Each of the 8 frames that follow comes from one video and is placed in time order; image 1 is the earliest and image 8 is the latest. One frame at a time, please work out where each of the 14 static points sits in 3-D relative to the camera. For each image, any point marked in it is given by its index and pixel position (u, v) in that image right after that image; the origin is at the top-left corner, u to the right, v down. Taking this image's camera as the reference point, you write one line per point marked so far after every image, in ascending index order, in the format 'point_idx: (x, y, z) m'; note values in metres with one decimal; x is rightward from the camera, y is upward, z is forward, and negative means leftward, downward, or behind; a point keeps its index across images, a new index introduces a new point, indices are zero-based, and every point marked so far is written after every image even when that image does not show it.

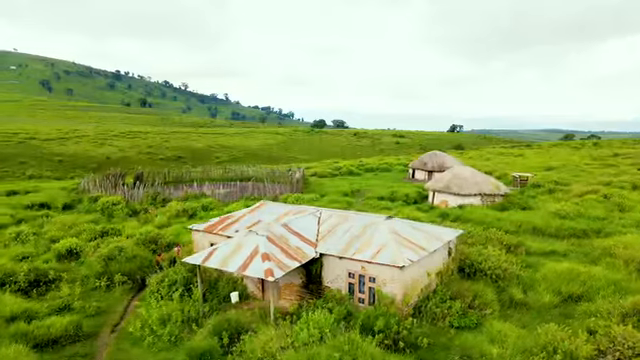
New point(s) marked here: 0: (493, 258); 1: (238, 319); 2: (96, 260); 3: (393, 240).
0: (+7.1, -3.2, +19.1) m
1: (-2.4, -4.1, +13.7) m
2: (-9.4, -3.4, +19.3) m
3: (+2.4, -2.0, +15.1) m
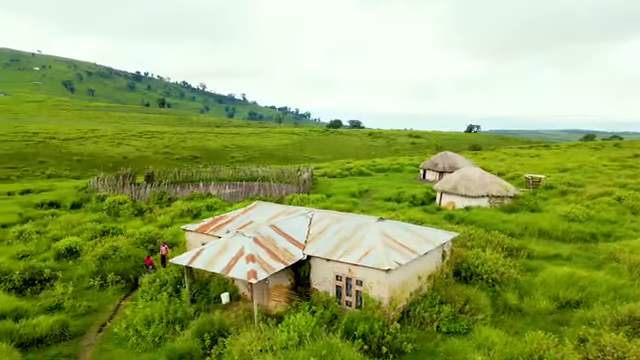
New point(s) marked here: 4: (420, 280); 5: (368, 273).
0: (+6.9, -3.3, +18.6) m
1: (-2.9, -4.1, +13.6) m
2: (-9.6, -3.4, +19.4) m
3: (+2.0, -2.0, +14.8) m
4: (+3.4, -3.4, +15.5) m
5: (+1.5, -2.8, +14.0) m
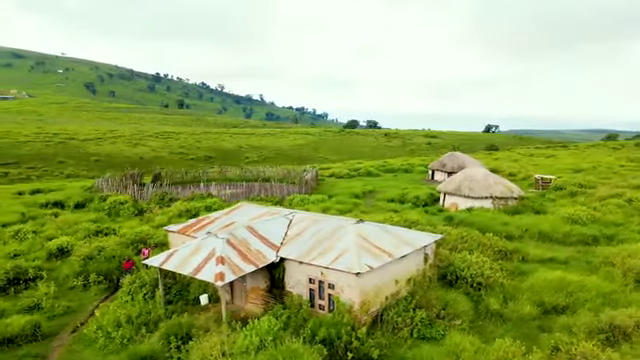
0: (+6.1, -3.3, +18.2) m
1: (-3.8, -4.2, +13.4) m
2: (-10.3, -3.4, +19.5) m
3: (+1.1, -2.1, +14.5) m
4: (+2.5, -3.4, +15.1) m
5: (+0.6, -2.9, +13.7) m
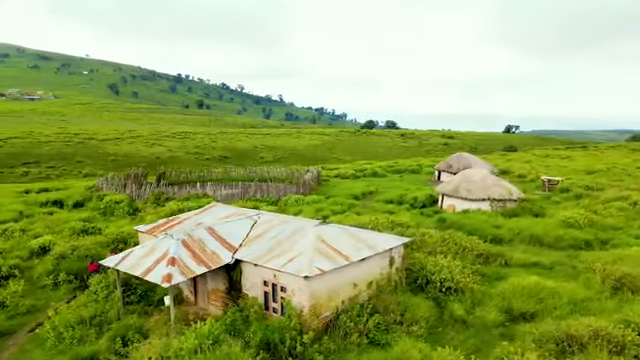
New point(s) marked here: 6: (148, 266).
0: (+4.9, -3.4, +17.7) m
1: (-5.2, -4.2, +13.3) m
2: (-11.5, -3.4, +19.6) m
3: (-0.3, -2.1, +14.2) m
4: (+1.2, -3.4, +14.7) m
5: (-0.8, -2.9, +13.4) m
6: (-5.2, -2.6, +13.8) m
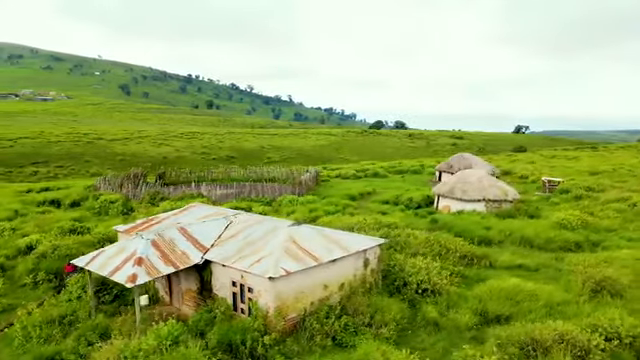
0: (+4.0, -3.4, +17.5) m
1: (-6.2, -4.2, +13.3) m
2: (-12.4, -3.4, +19.7) m
3: (-1.2, -2.1, +14.1) m
4: (+0.2, -3.5, +14.6) m
5: (-1.8, -2.9, +13.3) m
6: (-6.1, -2.6, +13.8) m
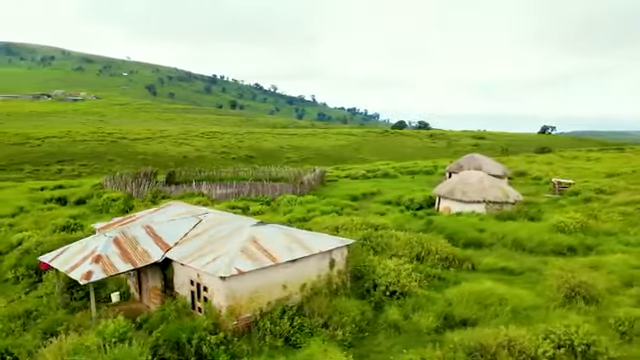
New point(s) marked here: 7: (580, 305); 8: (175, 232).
0: (+2.8, -3.4, +17.2) m
1: (-7.5, -4.1, +13.6) m
2: (-13.4, -3.3, +20.3) m
3: (-2.5, -2.1, +14.1) m
4: (-1.1, -3.5, +14.6) m
5: (-3.2, -2.9, +13.4) m
6: (-7.4, -2.5, +14.1) m
7: (+8.7, -4.2, +15.4) m
8: (-5.0, -1.8, +15.8) m
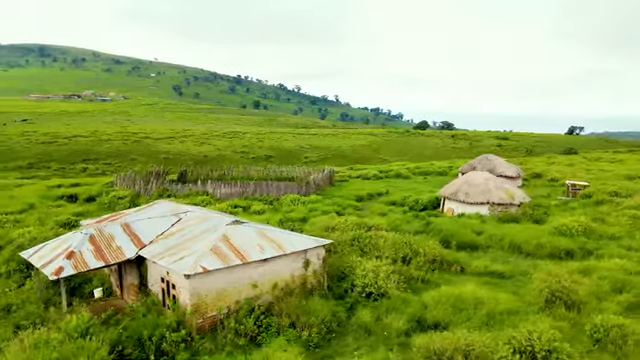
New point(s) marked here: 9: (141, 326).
0: (+2.0, -3.4, +17.1) m
1: (-8.5, -4.0, +13.9) m
2: (-14.0, -3.2, +20.9) m
3: (-3.5, -2.1, +14.2) m
4: (-2.0, -3.4, +14.6) m
5: (-4.1, -2.8, +13.5) m
6: (-8.4, -2.4, +14.4) m
7: (+7.8, -4.2, +14.9) m
8: (-5.9, -1.8, +16.1) m
9: (-4.9, -4.0, +12.7) m
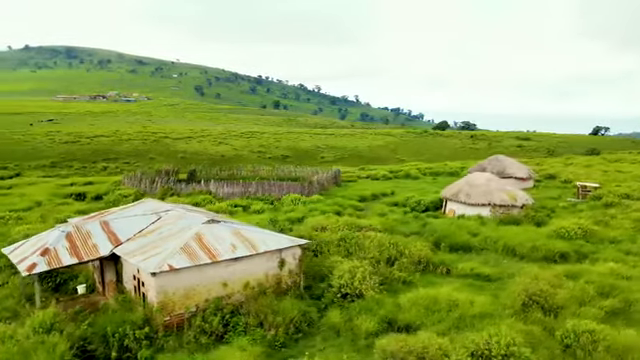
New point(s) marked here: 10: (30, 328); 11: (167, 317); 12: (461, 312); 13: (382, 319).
0: (+1.2, -3.5, +17.0) m
1: (-9.5, -4.0, +14.3) m
2: (-14.7, -3.1, +21.5) m
3: (-4.4, -2.1, +14.4) m
4: (-3.0, -3.4, +14.7) m
5: (-5.1, -2.8, +13.7) m
6: (-9.3, -2.4, +14.7) m
7: (+6.8, -4.3, +14.6) m
8: (-6.7, -1.7, +16.3) m
9: (-6.0, -4.0, +13.0) m
10: (-7.6, -3.9, +12.1) m
11: (-4.5, -4.0, +13.4) m
12: (+4.5, -4.2, +14.7) m
13: (+2.0, -4.4, +14.7) m
